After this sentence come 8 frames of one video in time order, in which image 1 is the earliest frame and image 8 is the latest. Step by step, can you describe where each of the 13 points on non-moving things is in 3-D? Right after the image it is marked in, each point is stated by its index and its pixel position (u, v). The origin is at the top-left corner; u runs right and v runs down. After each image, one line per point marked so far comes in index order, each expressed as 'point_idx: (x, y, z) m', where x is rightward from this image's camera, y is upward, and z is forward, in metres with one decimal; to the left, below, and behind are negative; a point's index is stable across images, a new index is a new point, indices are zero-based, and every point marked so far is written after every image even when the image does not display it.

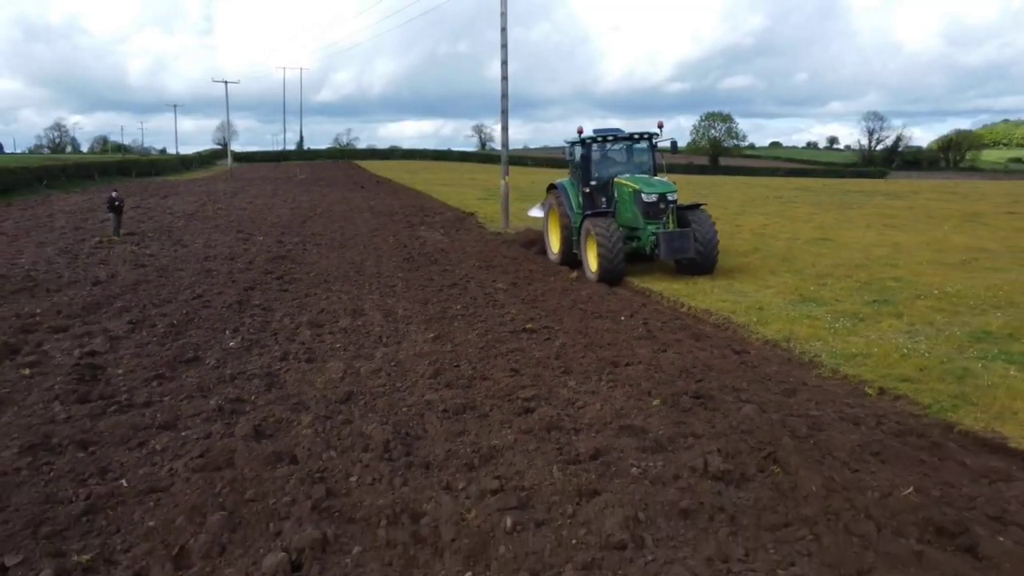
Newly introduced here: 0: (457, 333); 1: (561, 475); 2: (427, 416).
0: (-0.4, -0.3, +5.5) m
1: (+0.2, -0.6, +2.8) m
2: (-0.3, -0.5, +3.6) m
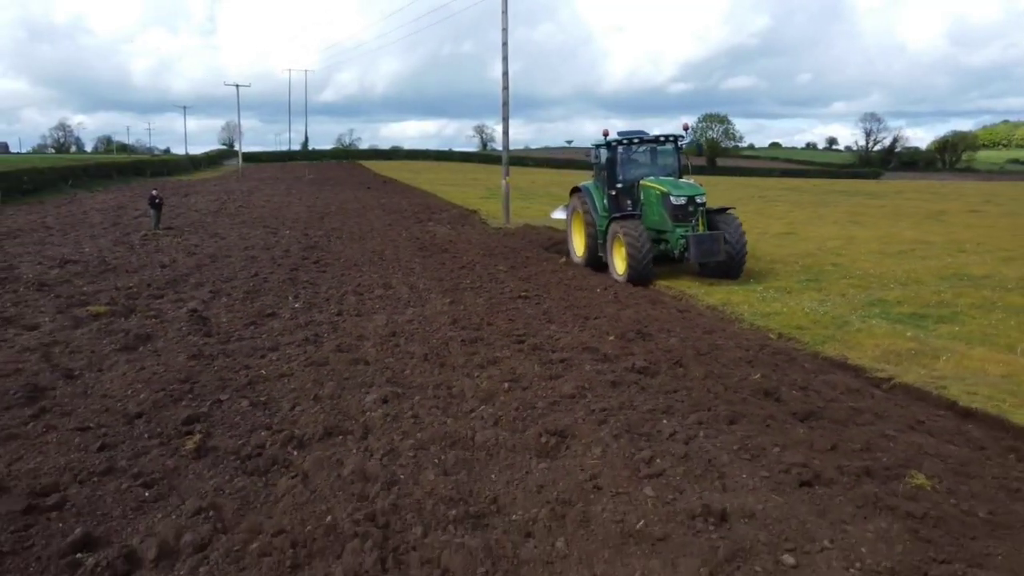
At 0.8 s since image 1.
0: (-0.4, -0.1, +7.1) m
1: (+0.2, -0.4, +4.4) m
2: (-0.4, -0.3, +5.1) m
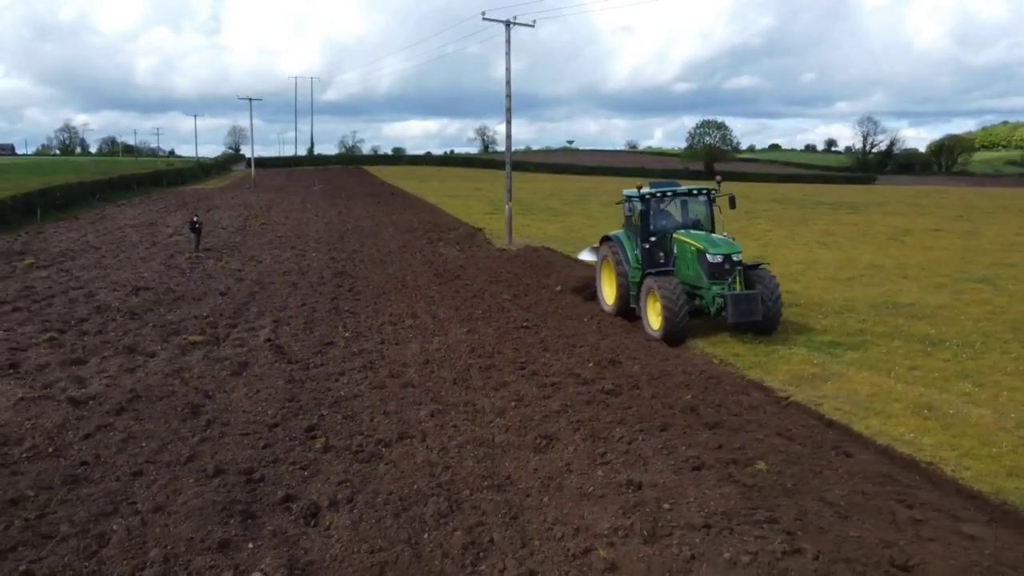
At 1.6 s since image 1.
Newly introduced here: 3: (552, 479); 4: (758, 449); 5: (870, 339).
0: (-0.3, -0.4, +8.9) m
1: (+0.2, -0.8, +6.2) m
2: (-0.3, -0.7, +6.9) m
3: (+0.2, -1.0, +4.3) m
4: (+1.5, -0.9, +4.9) m
5: (+3.8, -0.6, +8.4) m
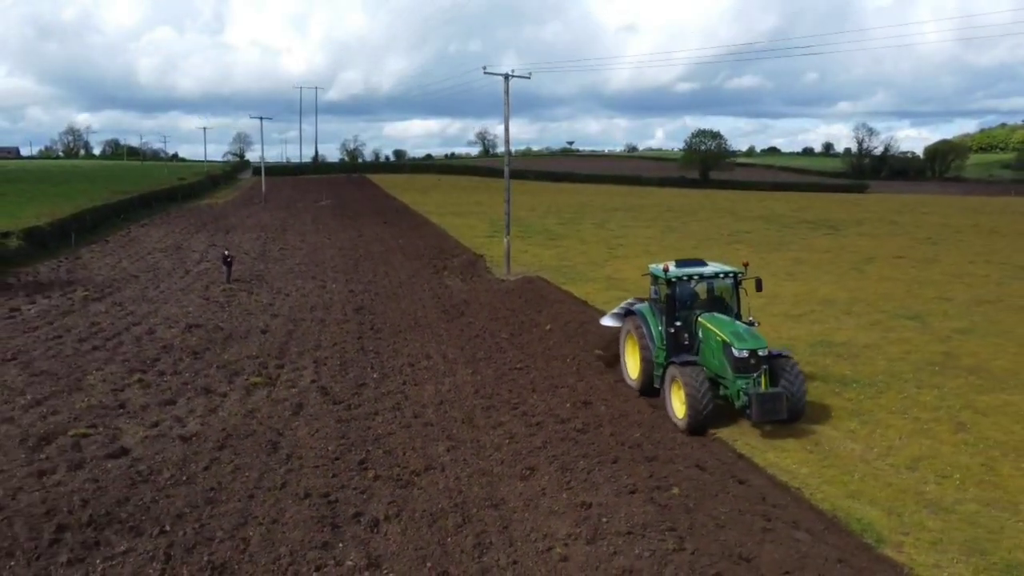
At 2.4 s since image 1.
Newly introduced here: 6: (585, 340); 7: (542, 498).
0: (-0.4, -1.1, +10.9) m
1: (+0.1, -1.4, +8.2) m
2: (-0.4, -1.3, +9.0) m
3: (+0.2, -1.6, +6.4) m
4: (+1.4, -1.6, +6.9) m
5: (+3.8, -1.2, +10.5) m
6: (+1.2, -0.8, +12.7) m
7: (+0.2, -1.6, +6.4) m
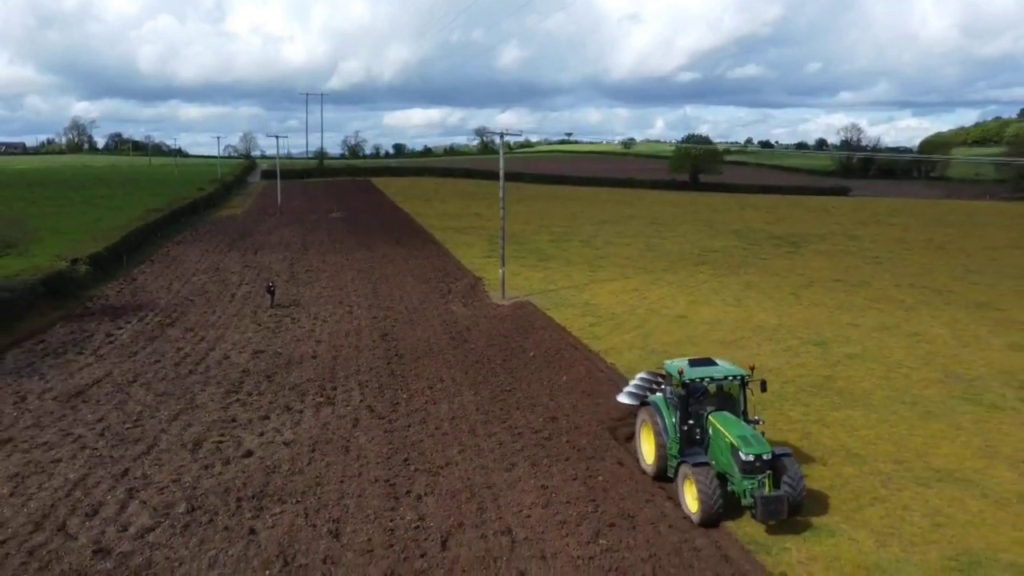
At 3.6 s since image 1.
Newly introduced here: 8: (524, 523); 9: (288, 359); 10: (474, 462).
0: (-0.5, -1.9, +15.0) m
1: (0.0, -2.3, +12.3) m
2: (-0.5, -2.2, +13.1) m
3: (0.0, -2.5, +10.5) m
4: (+1.3, -2.5, +11.0) m
5: (+3.6, -2.0, +14.6) m
6: (+1.0, -1.6, +16.8) m
7: (+0.1, -2.5, +10.5) m
8: (+0.2, -2.7, +9.3) m
9: (-4.9, -1.5, +17.4) m
10: (-0.5, -2.4, +11.2) m
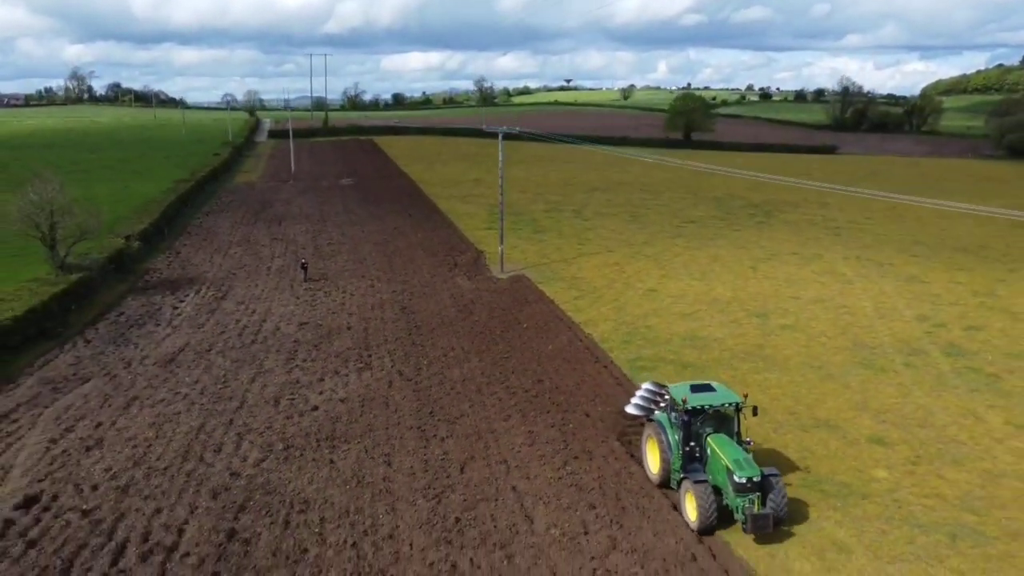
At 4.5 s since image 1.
0: (-0.6, -1.6, +19.2) m
1: (-0.1, -2.2, +16.6) m
2: (-0.6, -2.0, +17.3) m
3: (-0.1, -2.6, +14.7) m
4: (+1.2, -2.5, +15.3) m
5: (+3.5, -1.8, +18.8) m
6: (+0.9, -1.2, +21.0) m
7: (0.0, -2.6, +14.7) m
8: (+0.1, -2.8, +13.5) m
9: (-4.9, -1.1, +21.6) m
10: (-0.6, -2.4, +15.5) m
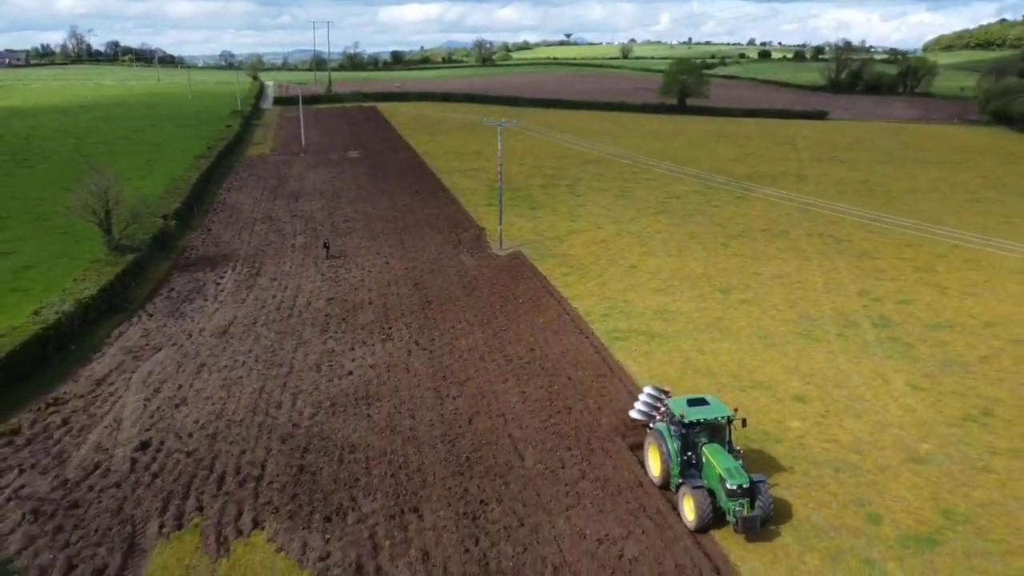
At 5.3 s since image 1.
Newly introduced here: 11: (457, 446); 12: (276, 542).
0: (-0.7, -1.2, +22.9) m
1: (-0.2, -1.9, +20.3) m
2: (-0.7, -1.7, +21.1) m
3: (-0.1, -2.3, +18.5) m
4: (+1.1, -2.2, +19.1) m
5: (+3.4, -1.3, +22.5) m
6: (+0.8, -0.7, +24.7) m
7: (-0.1, -2.3, +18.5) m
8: (0.0, -2.6, +17.3) m
9: (-5.0, -0.5, +25.3) m
10: (-0.7, -2.1, +19.3) m
11: (-1.1, -3.1, +15.6) m
12: (-3.6, -3.9, +12.4) m
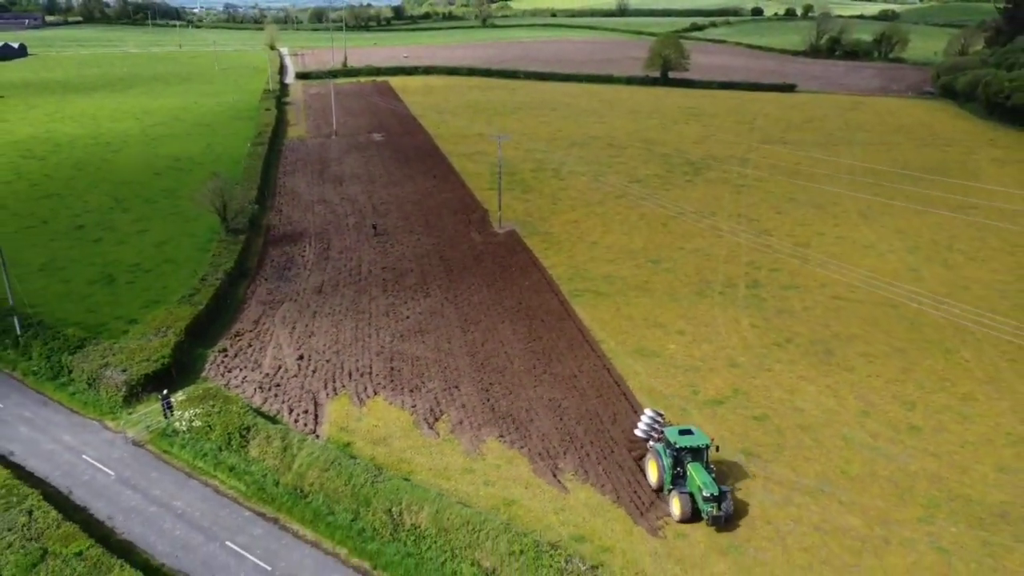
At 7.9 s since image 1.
0: (-0.9, 0.0, +35.0) m
1: (-0.4, -0.9, +32.5) m
2: (-0.9, -0.7, +33.2) m
3: (-0.3, -1.5, +30.7) m
4: (+0.9, -1.3, +31.2) m
5: (+3.3, -0.2, +34.6) m
6: (+0.6, +0.6, +36.8) m
7: (-0.3, -1.5, +30.7) m
8: (-0.2, -1.9, +29.5) m
9: (-5.2, +0.7, +37.3) m
10: (-0.9, -1.2, +31.4) m
11: (-1.3, -2.4, +27.8) m
12: (-3.8, -3.4, +24.7) m
